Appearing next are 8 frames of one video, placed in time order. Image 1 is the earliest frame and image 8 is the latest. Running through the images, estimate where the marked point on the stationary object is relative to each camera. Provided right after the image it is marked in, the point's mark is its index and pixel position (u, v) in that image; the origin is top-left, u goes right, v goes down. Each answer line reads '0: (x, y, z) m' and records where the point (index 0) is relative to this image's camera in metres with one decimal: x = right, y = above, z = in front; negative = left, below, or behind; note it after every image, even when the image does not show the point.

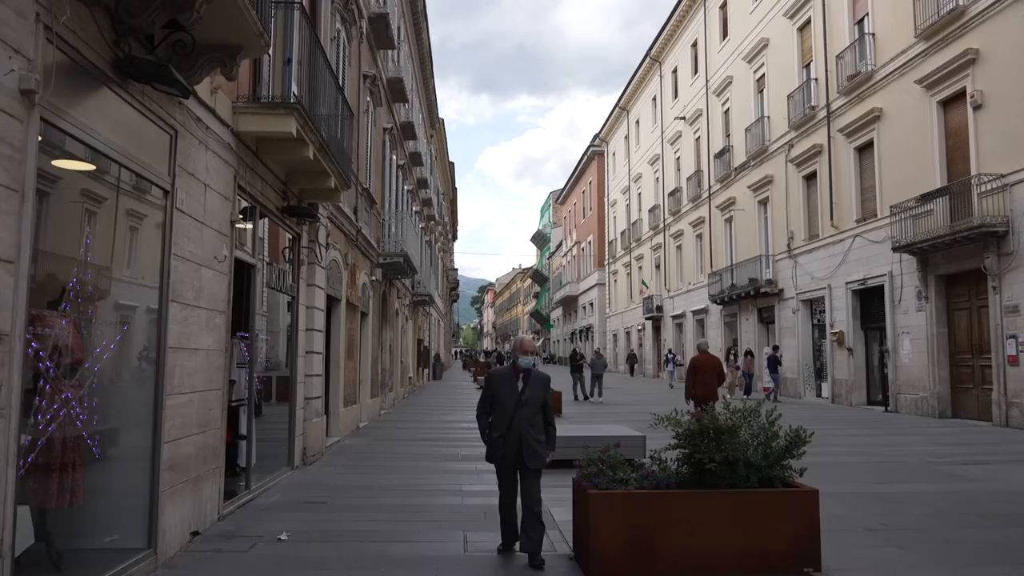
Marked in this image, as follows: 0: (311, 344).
0: (-2.5, -0.7, +10.1) m
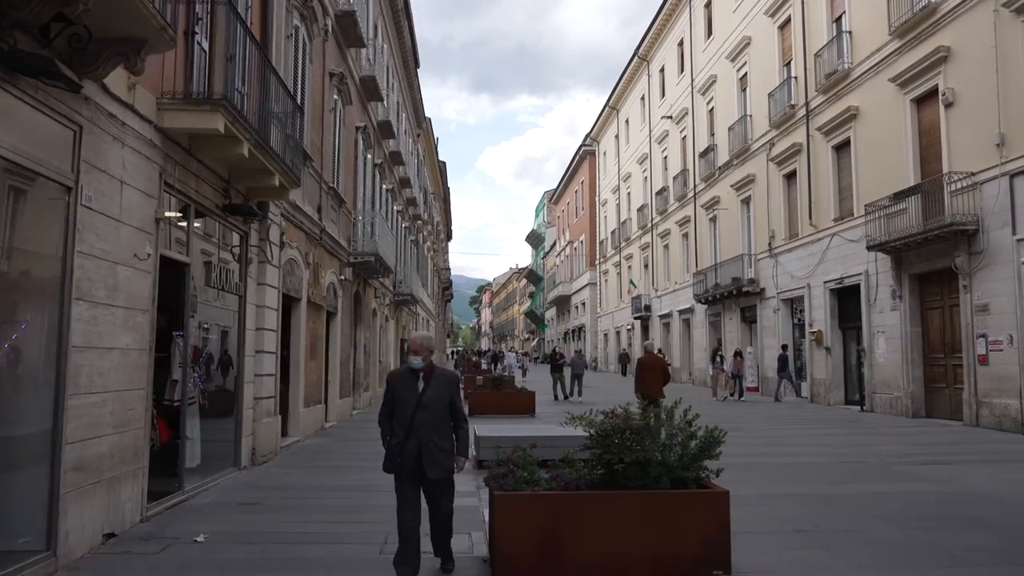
0: (-3.1, -0.7, +10.0) m
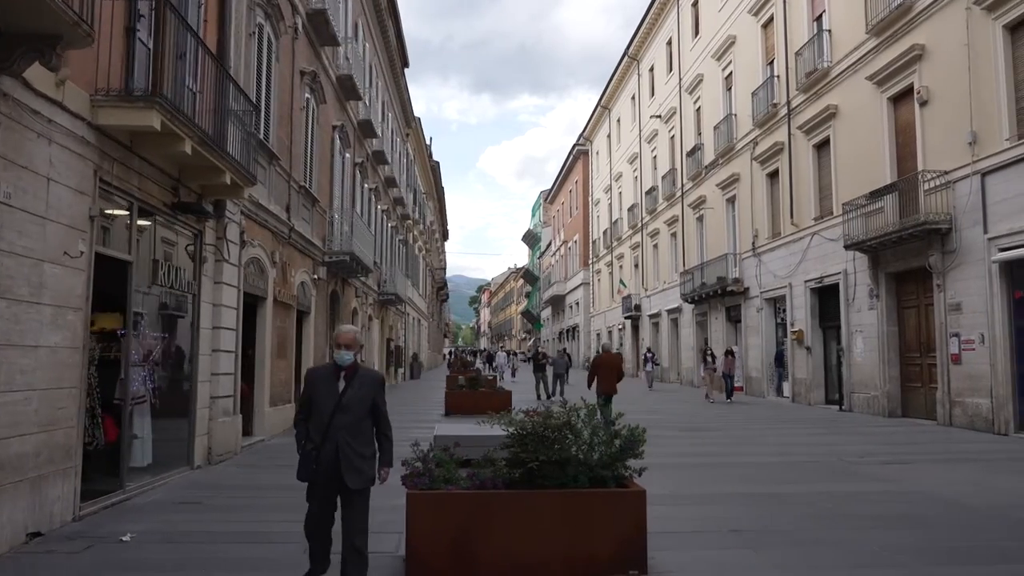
0: (-3.6, -0.7, +9.9) m
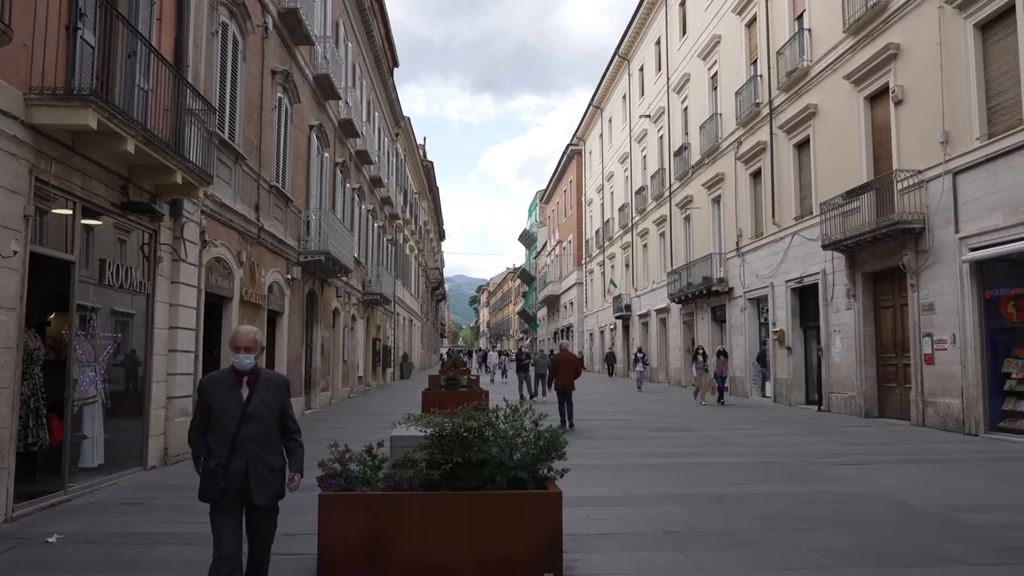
0: (-4.1, -0.7, +9.9) m
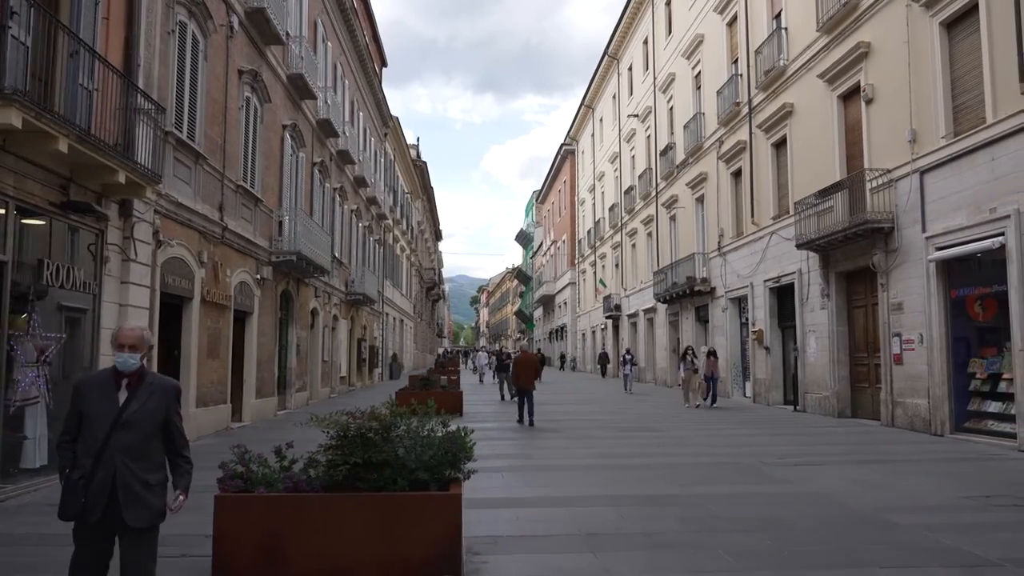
0: (-4.7, -0.7, +9.9) m
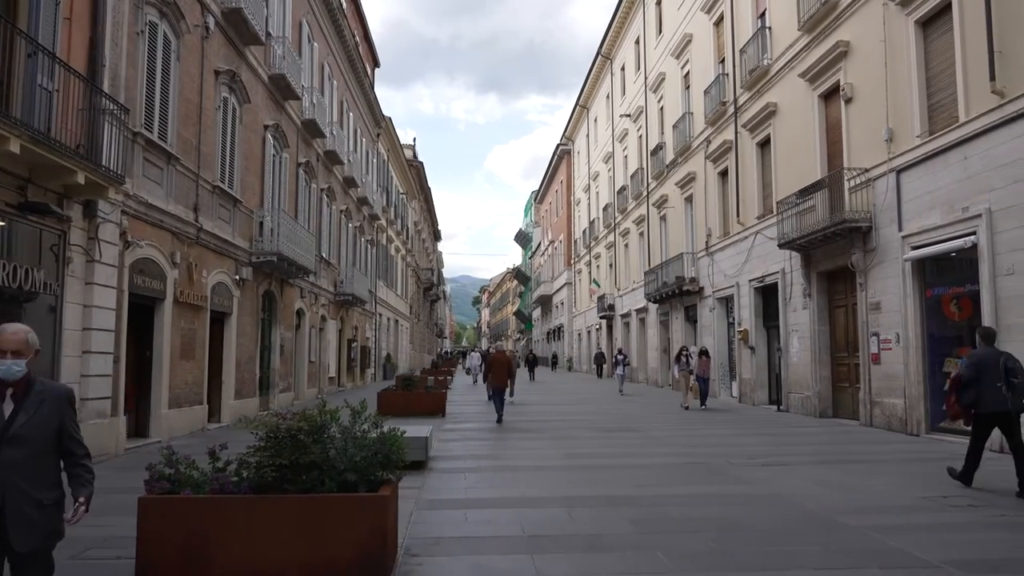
0: (-5.1, -0.7, +9.9) m
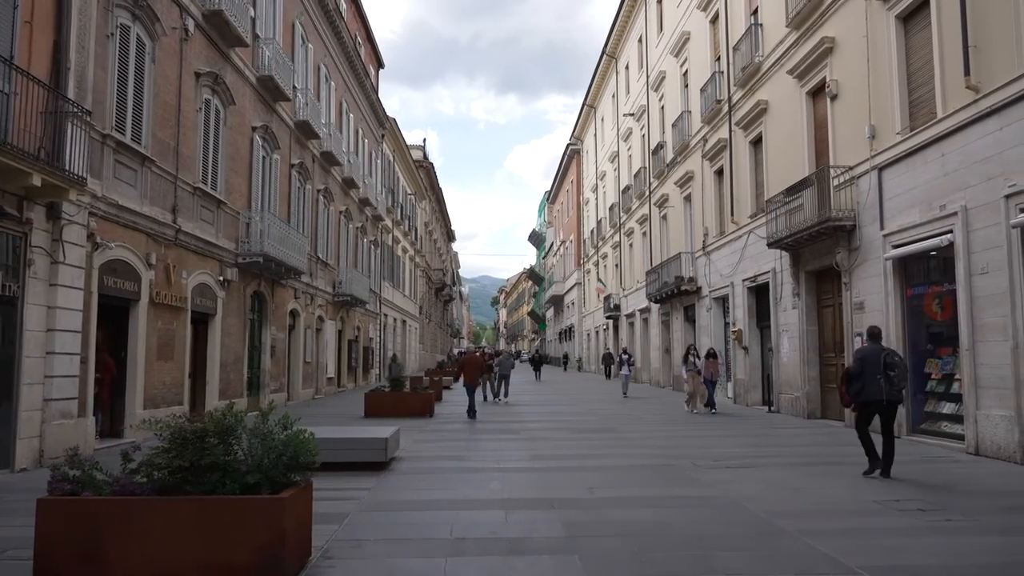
0: (-5.6, -0.7, +9.9) m
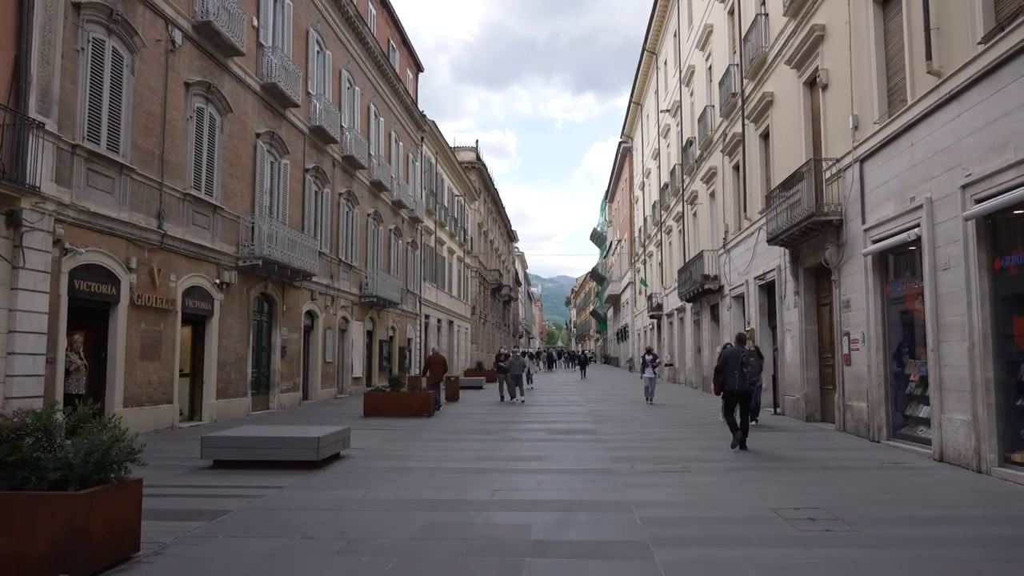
0: (-6.4, -0.8, +10.4) m
